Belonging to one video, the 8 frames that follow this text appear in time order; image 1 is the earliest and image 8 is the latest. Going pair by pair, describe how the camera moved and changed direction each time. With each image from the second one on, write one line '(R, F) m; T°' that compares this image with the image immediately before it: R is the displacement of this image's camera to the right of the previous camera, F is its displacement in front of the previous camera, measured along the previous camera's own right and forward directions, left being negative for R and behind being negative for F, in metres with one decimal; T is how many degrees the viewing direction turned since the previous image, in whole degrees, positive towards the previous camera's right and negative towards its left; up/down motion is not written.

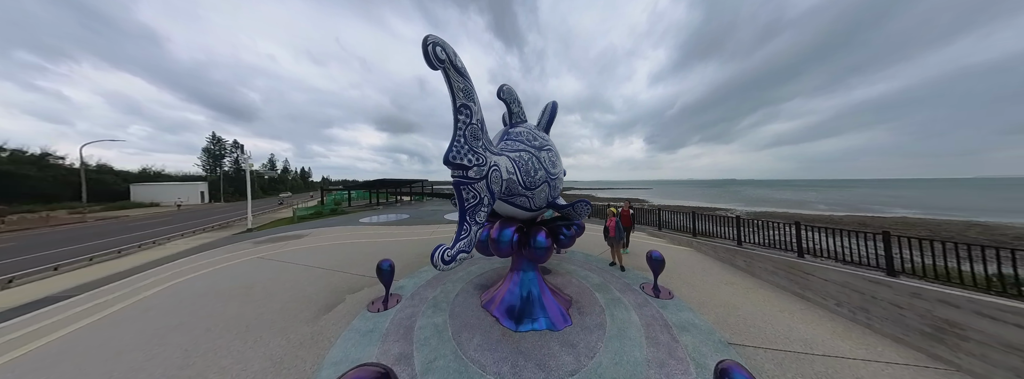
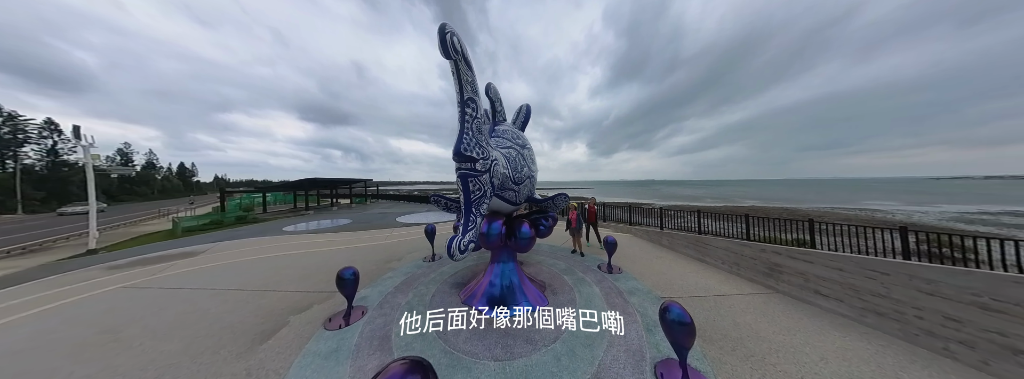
(-0.4, -0.1) m; +14°
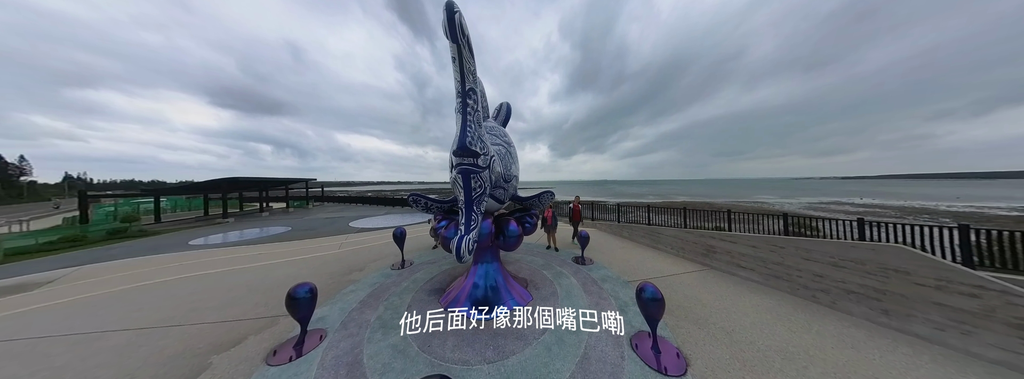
(-0.3, 0.0) m; +10°
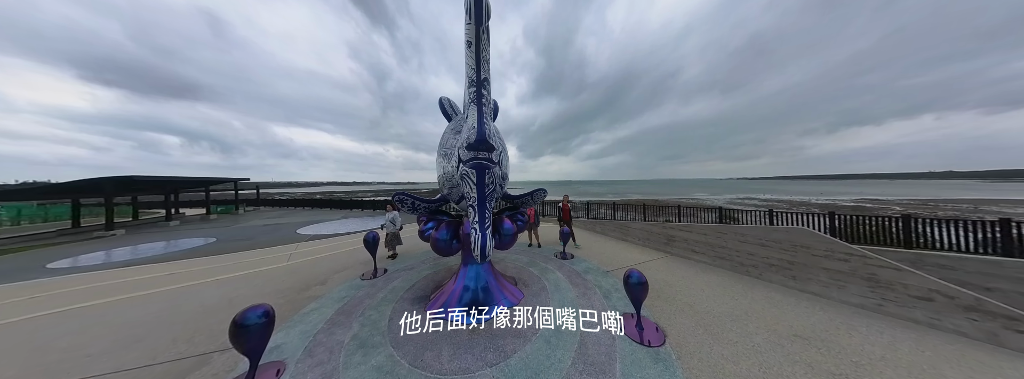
(-0.4, 0.0) m; +9°
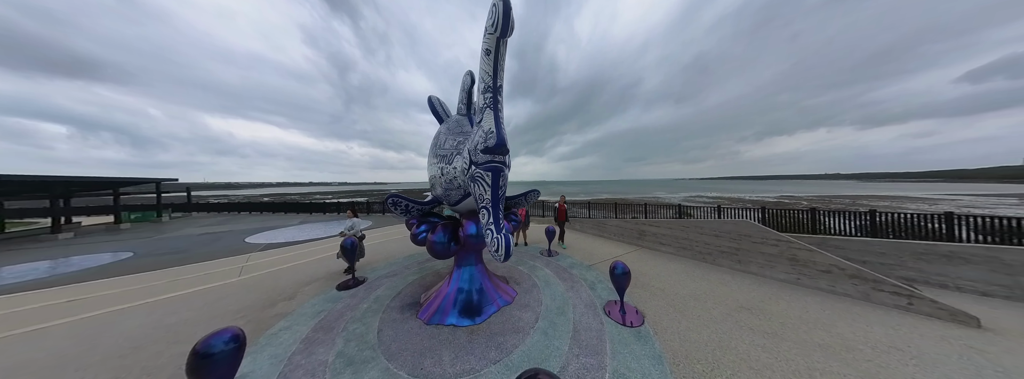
(-0.3, -0.1) m; +7°
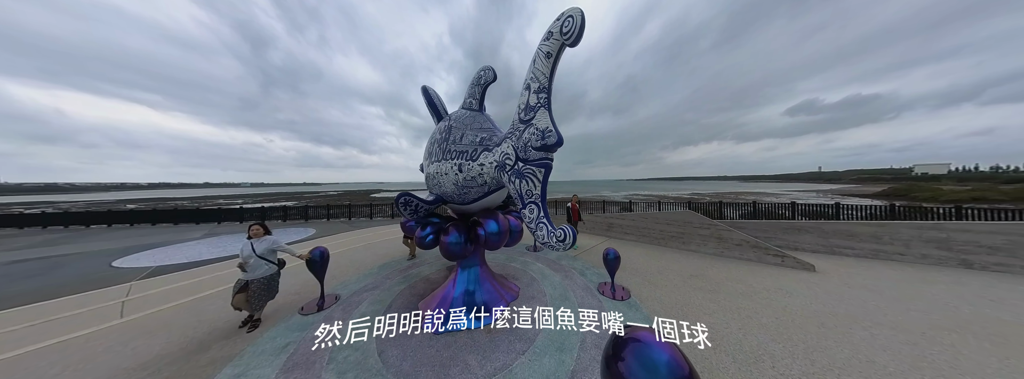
(-0.8, 0.0) m; +12°
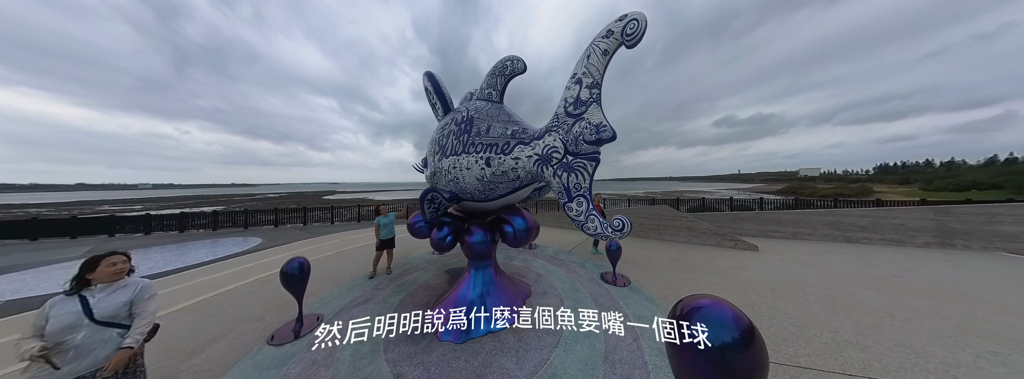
(-0.7, +0.1) m; +9°
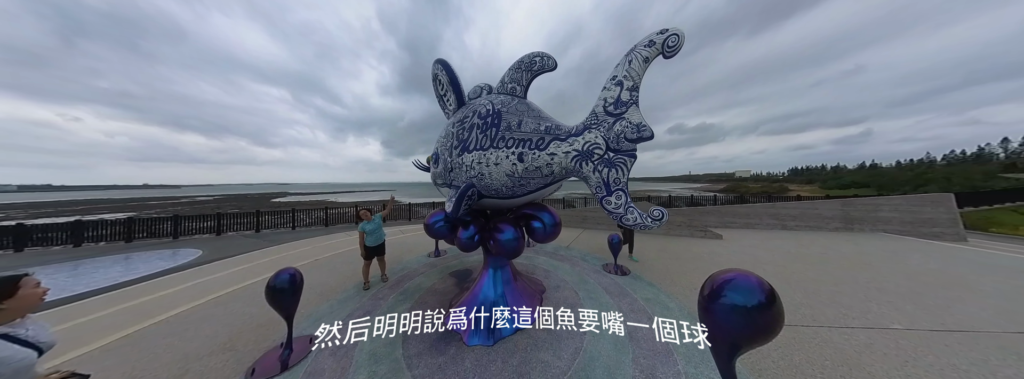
(-0.7, 0.0) m; +7°
